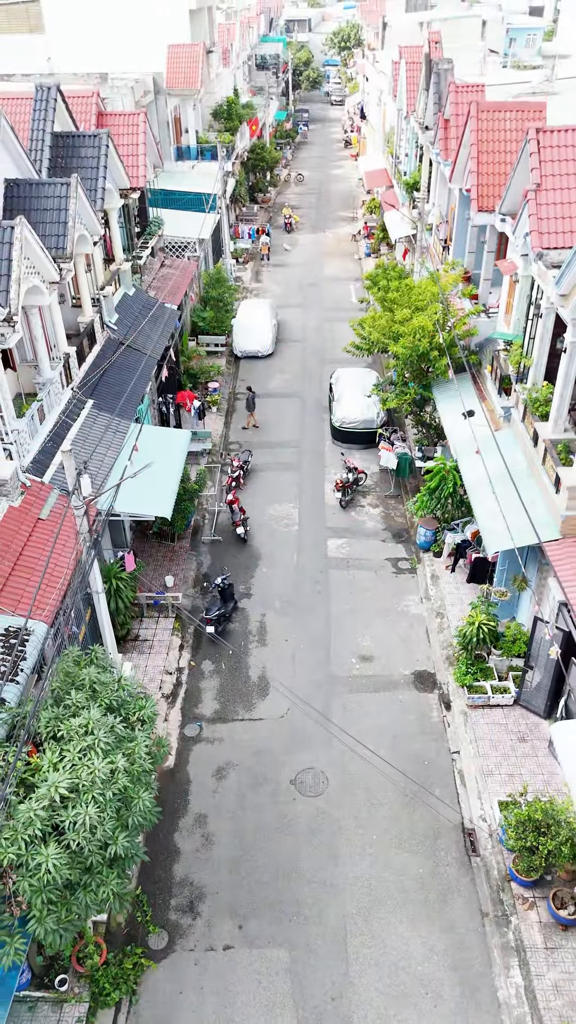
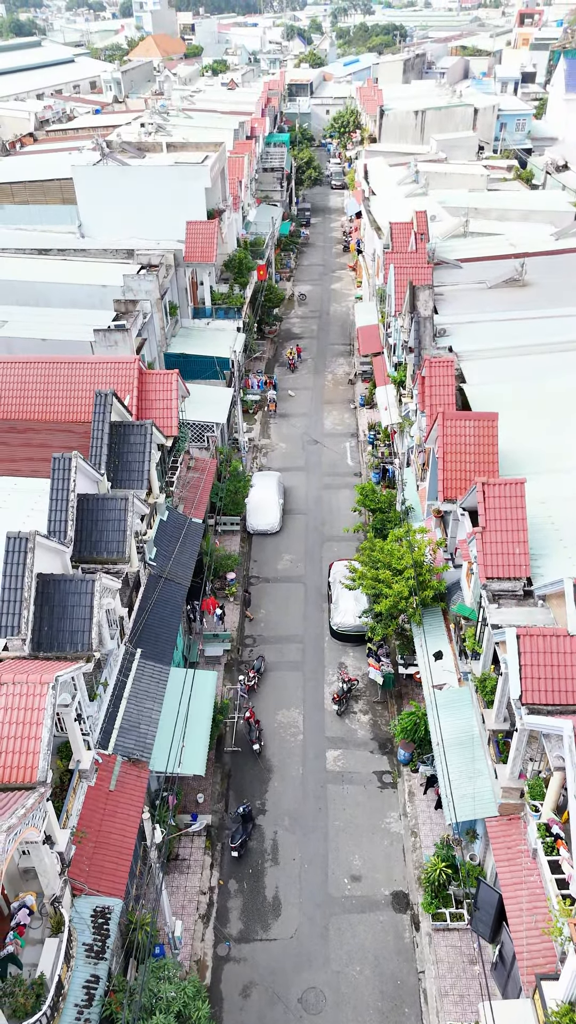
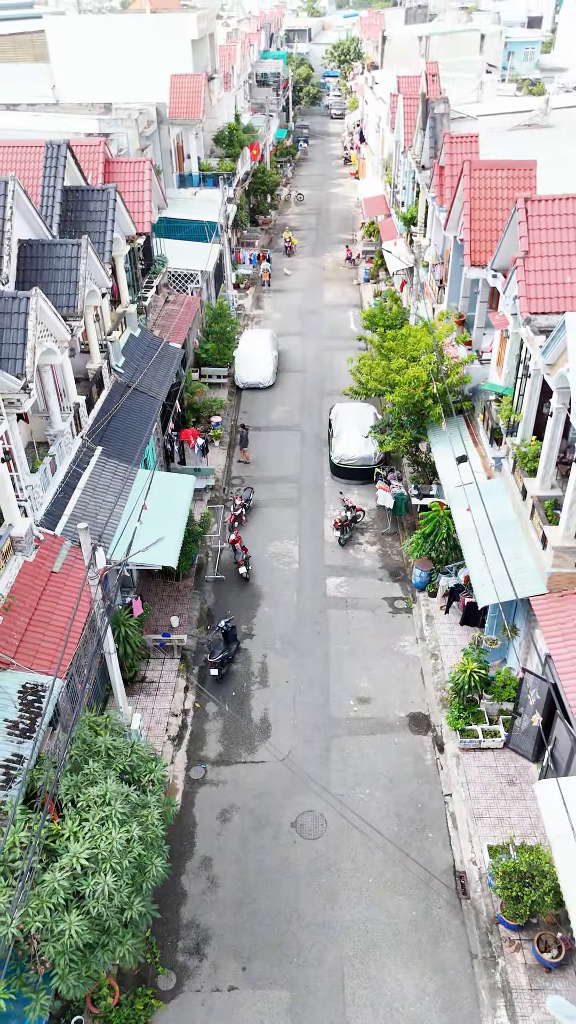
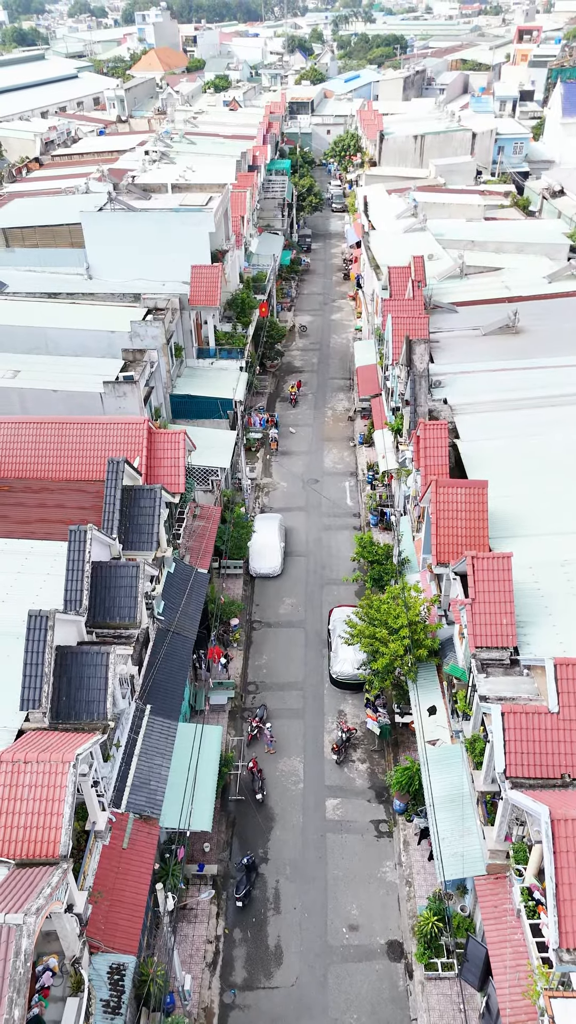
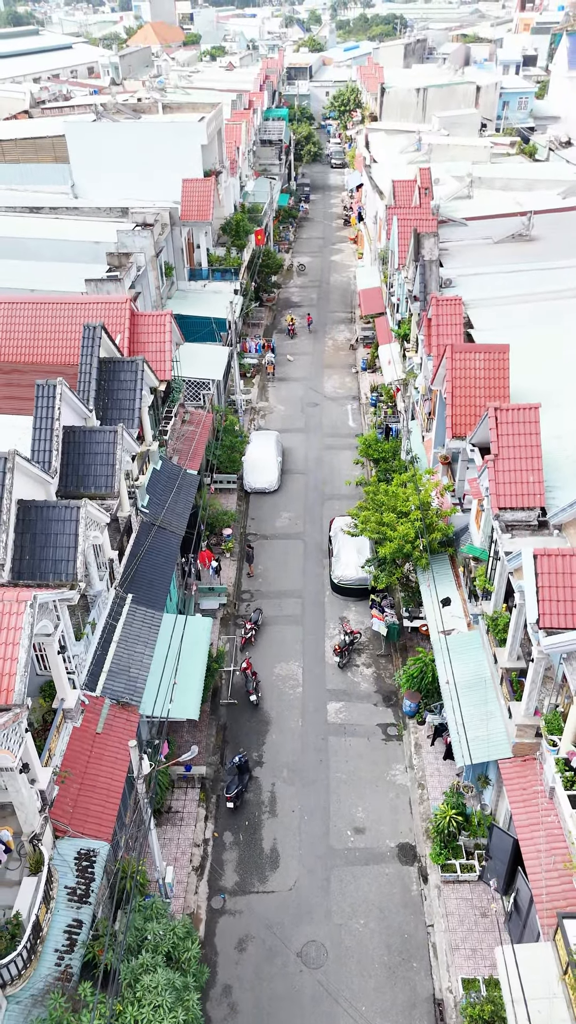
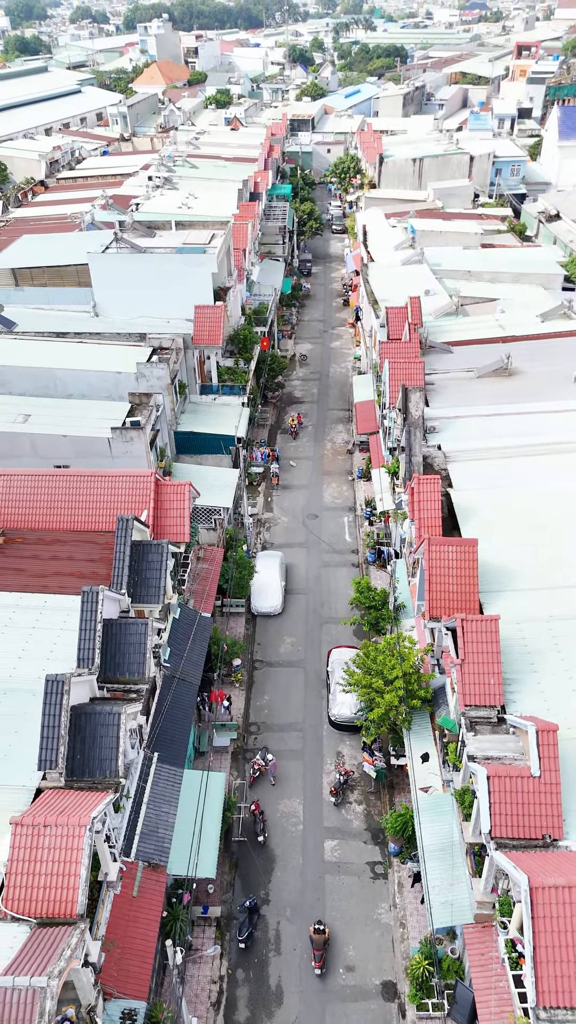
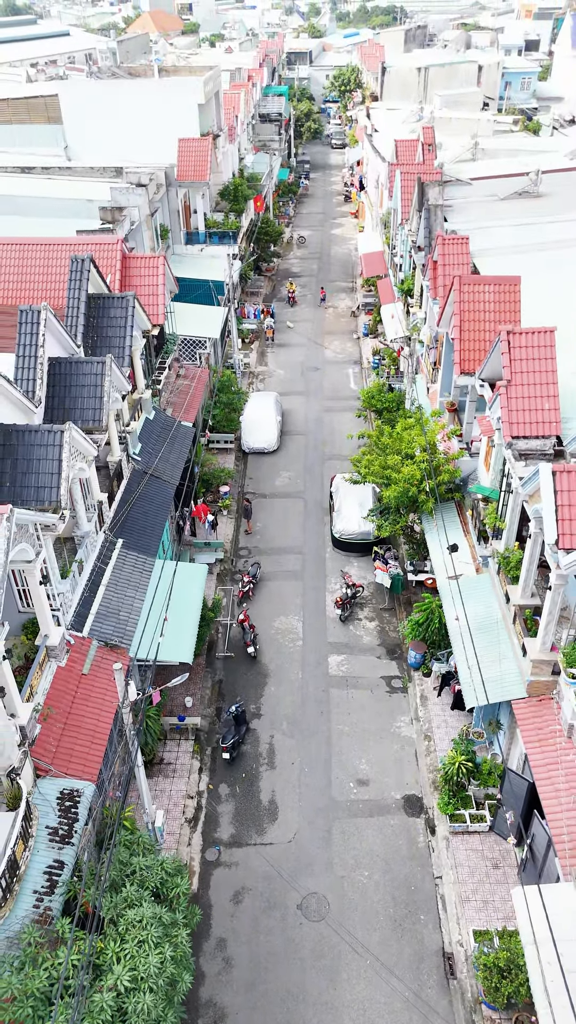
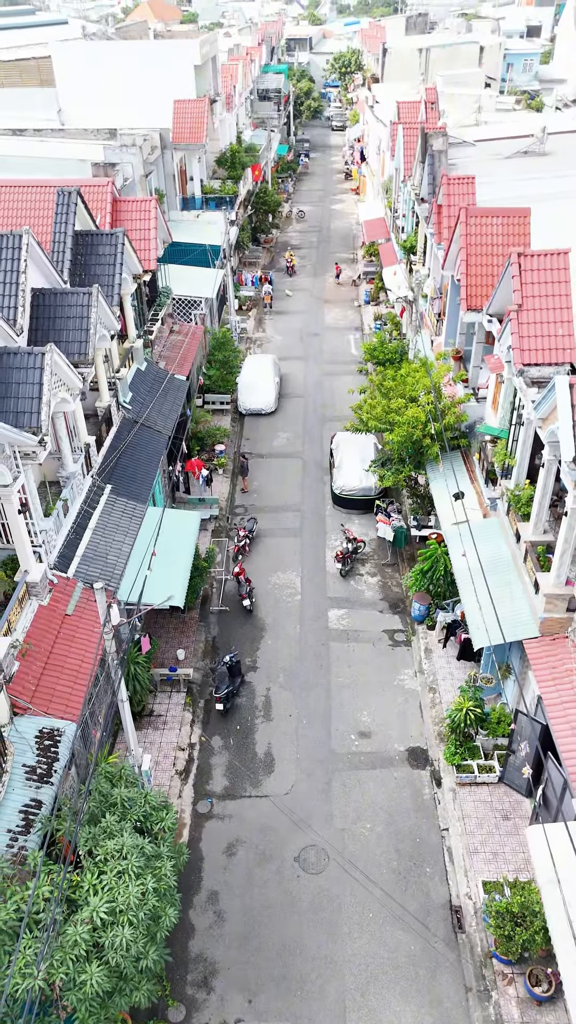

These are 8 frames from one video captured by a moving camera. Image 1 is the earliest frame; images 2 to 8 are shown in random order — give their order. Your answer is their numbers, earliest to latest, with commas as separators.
3, 8, 7, 5, 2, 4, 6
